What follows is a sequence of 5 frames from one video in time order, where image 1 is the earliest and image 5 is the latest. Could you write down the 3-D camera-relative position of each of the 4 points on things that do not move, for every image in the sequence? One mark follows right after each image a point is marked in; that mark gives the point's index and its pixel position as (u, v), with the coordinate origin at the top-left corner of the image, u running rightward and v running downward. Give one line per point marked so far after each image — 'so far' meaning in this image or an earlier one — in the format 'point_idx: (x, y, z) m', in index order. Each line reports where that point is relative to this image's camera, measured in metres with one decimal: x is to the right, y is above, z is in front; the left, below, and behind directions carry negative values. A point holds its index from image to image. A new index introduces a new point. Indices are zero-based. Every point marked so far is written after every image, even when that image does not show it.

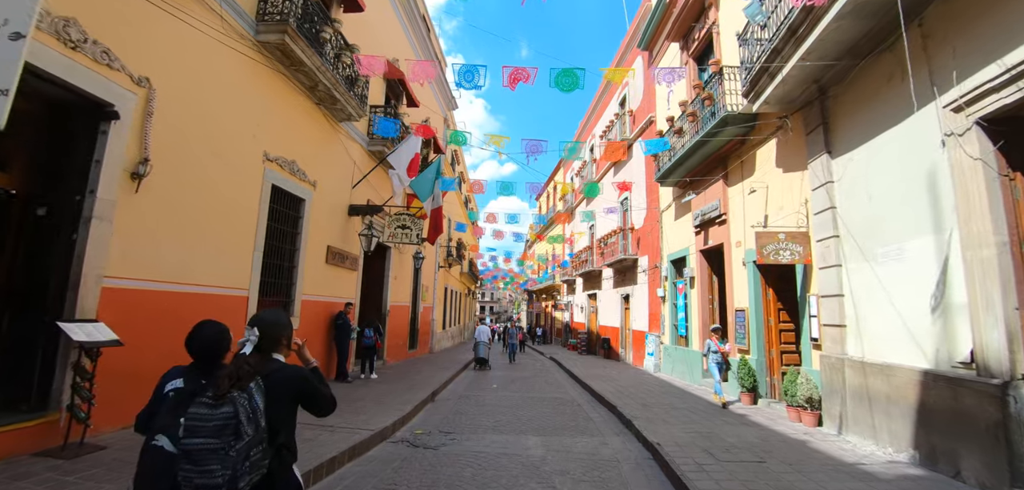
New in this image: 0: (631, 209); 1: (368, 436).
0: (+4.0, +1.2, +15.5) m
1: (-1.7, -2.3, +5.7) m
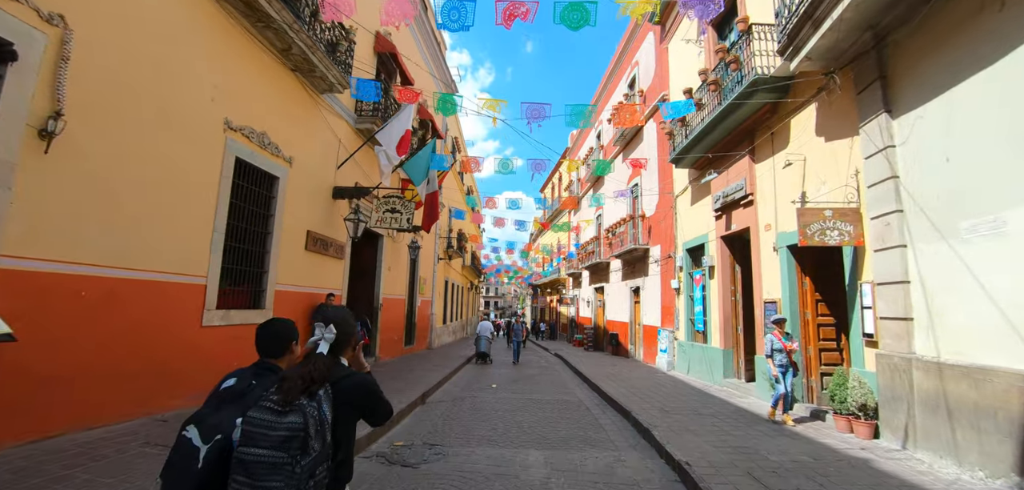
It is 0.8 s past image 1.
0: (+4.0, +1.5, +14.5) m
1: (-1.8, -2.0, +4.7) m
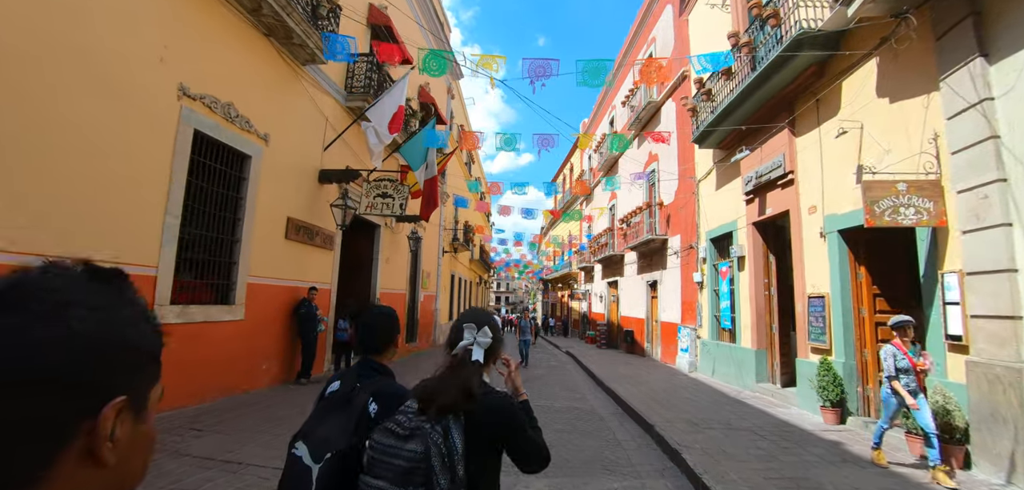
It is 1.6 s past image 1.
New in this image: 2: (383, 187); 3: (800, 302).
0: (+4.2, +1.8, +13.4) m
1: (-1.8, -1.9, +3.8) m
2: (-2.5, +1.1, +9.0) m
3: (+4.2, -0.8, +6.8) m
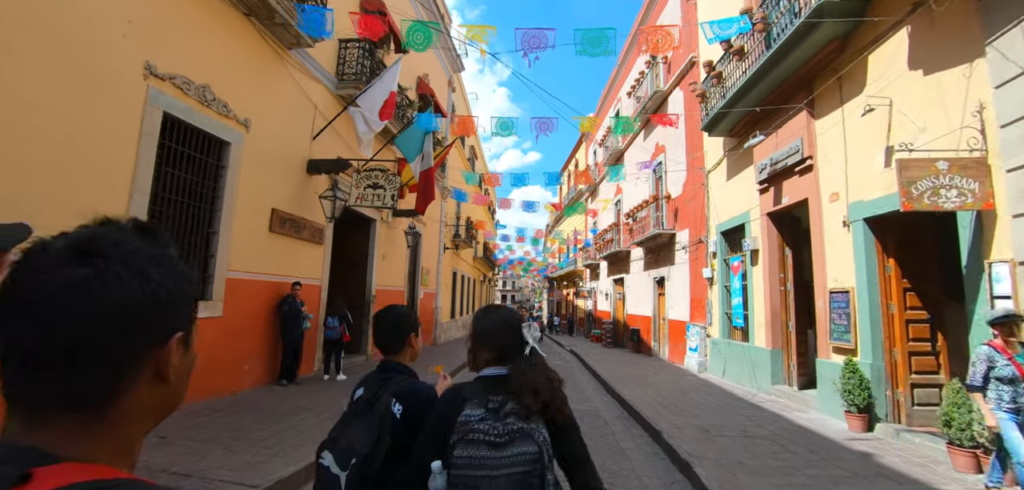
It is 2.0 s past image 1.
0: (+4.3, +2.0, +12.9) m
1: (-1.9, -1.8, +3.4) m
2: (-2.5, +1.2, +8.5) m
3: (+4.2, -0.7, +6.3) m
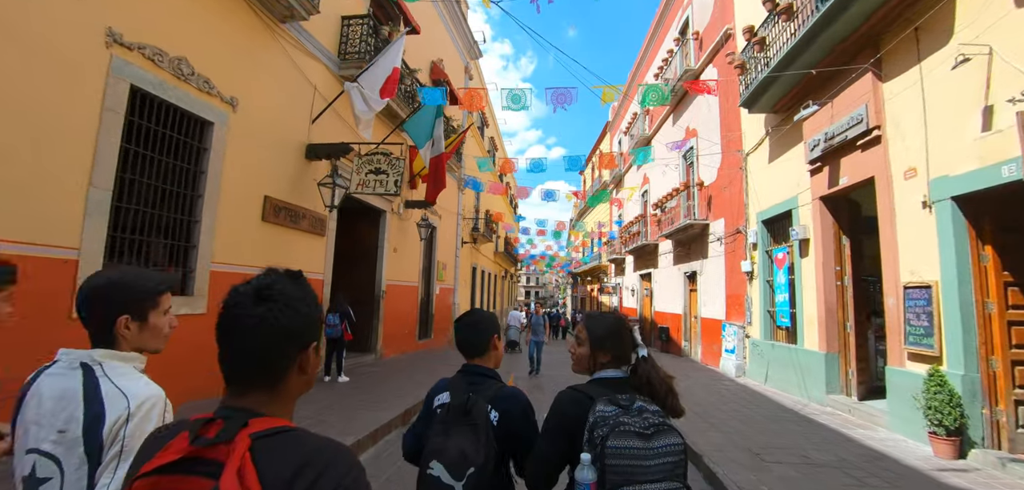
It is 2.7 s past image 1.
0: (+4.8, +2.2, +11.8) m
1: (-1.9, -1.7, +2.7) m
2: (-2.3, +1.4, +7.9) m
3: (+4.3, -0.5, +5.3) m
